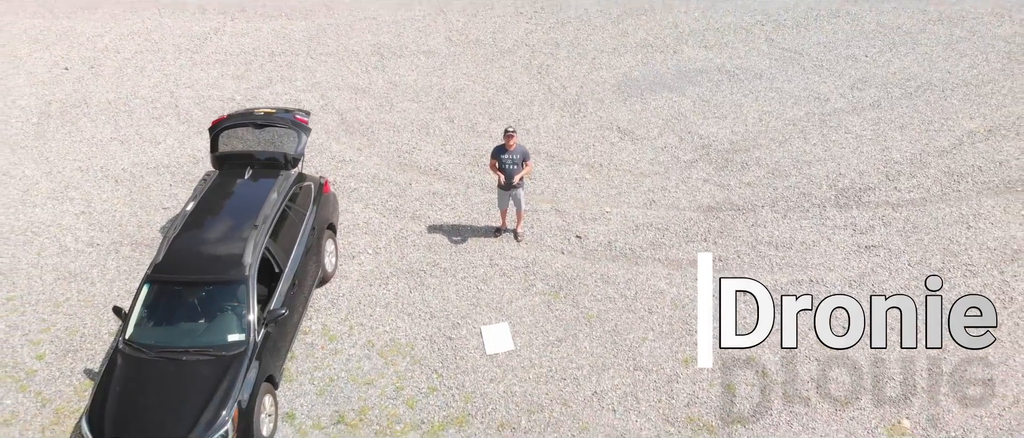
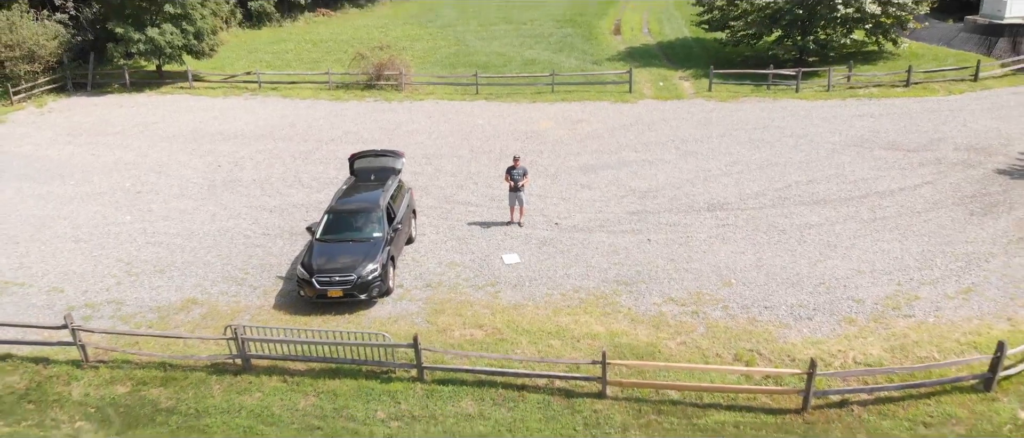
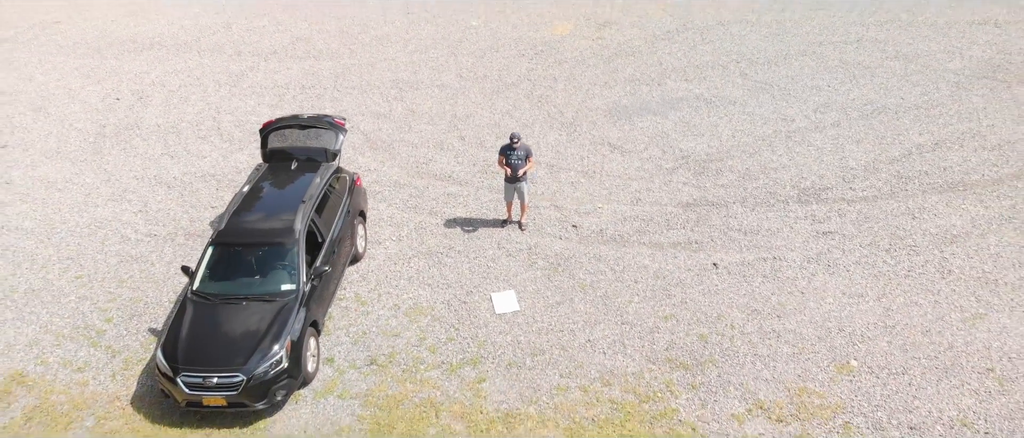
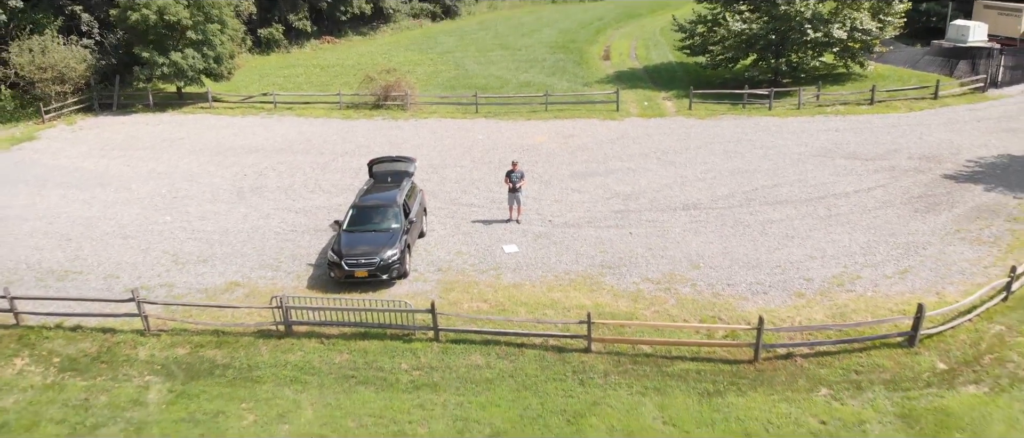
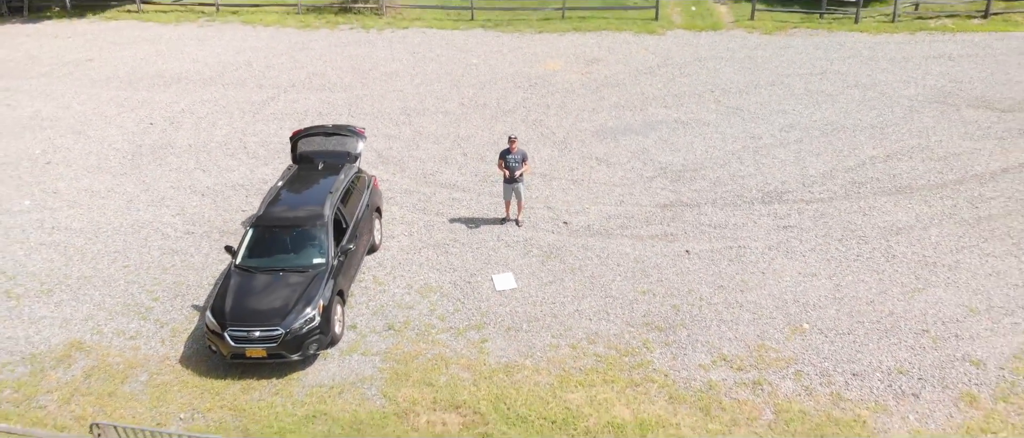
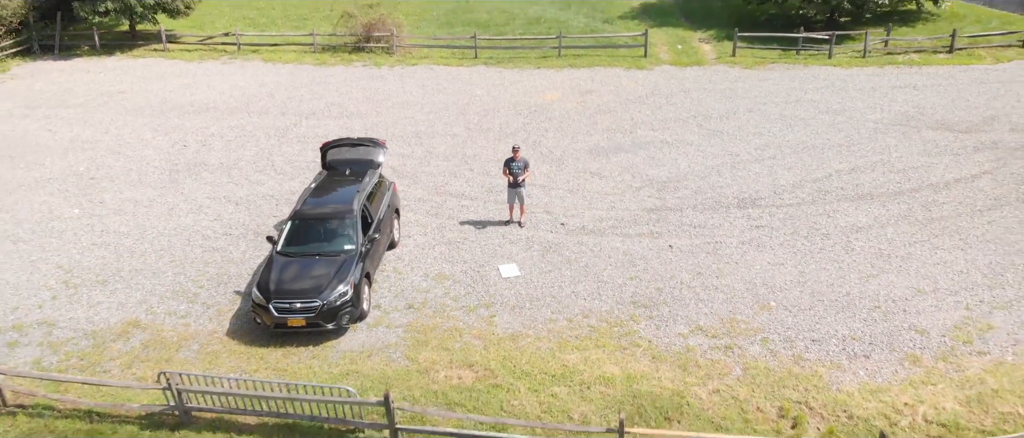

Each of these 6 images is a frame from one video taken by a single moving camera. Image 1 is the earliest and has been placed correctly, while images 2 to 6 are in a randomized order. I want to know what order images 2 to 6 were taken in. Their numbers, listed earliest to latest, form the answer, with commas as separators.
3, 5, 6, 2, 4
